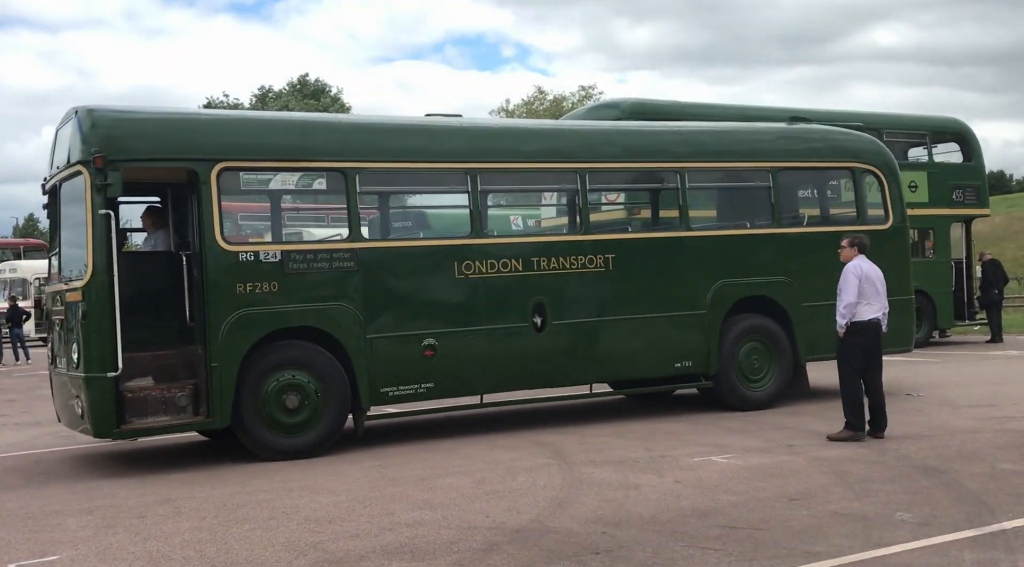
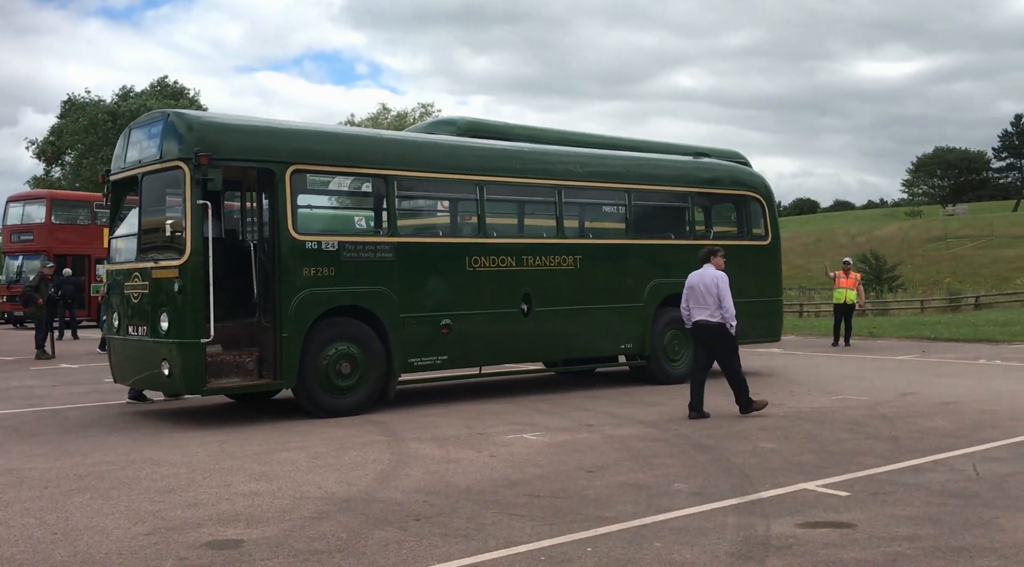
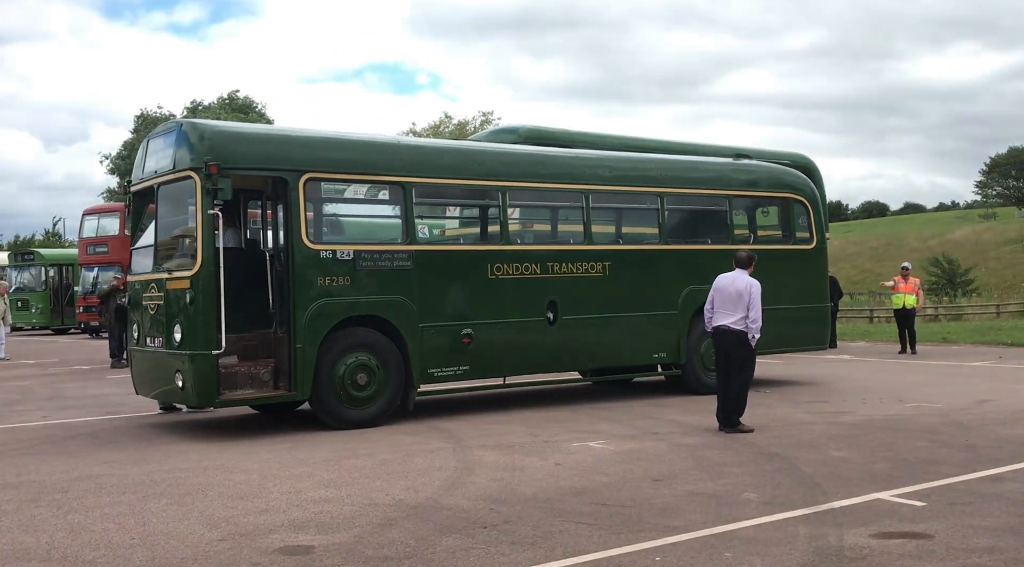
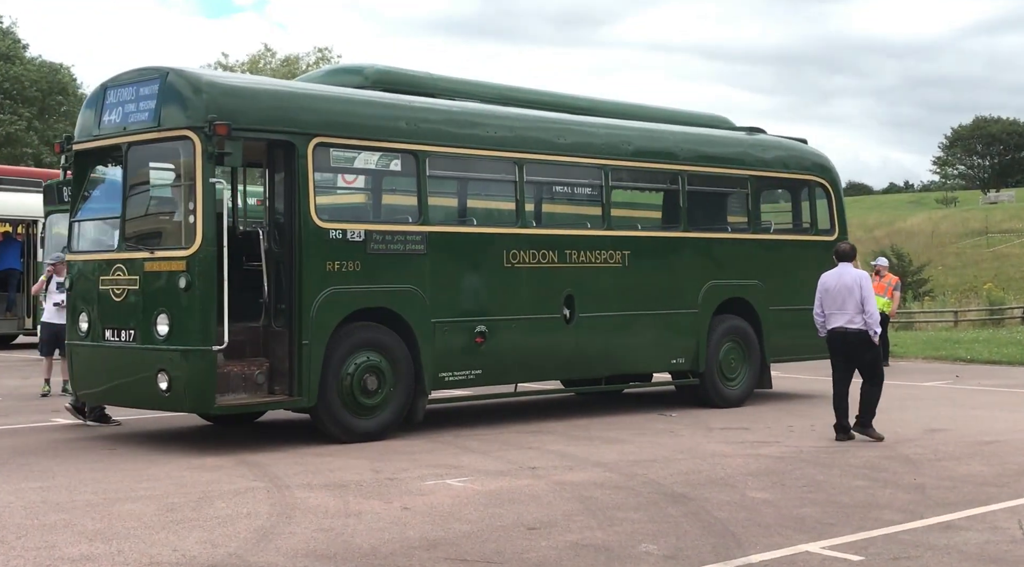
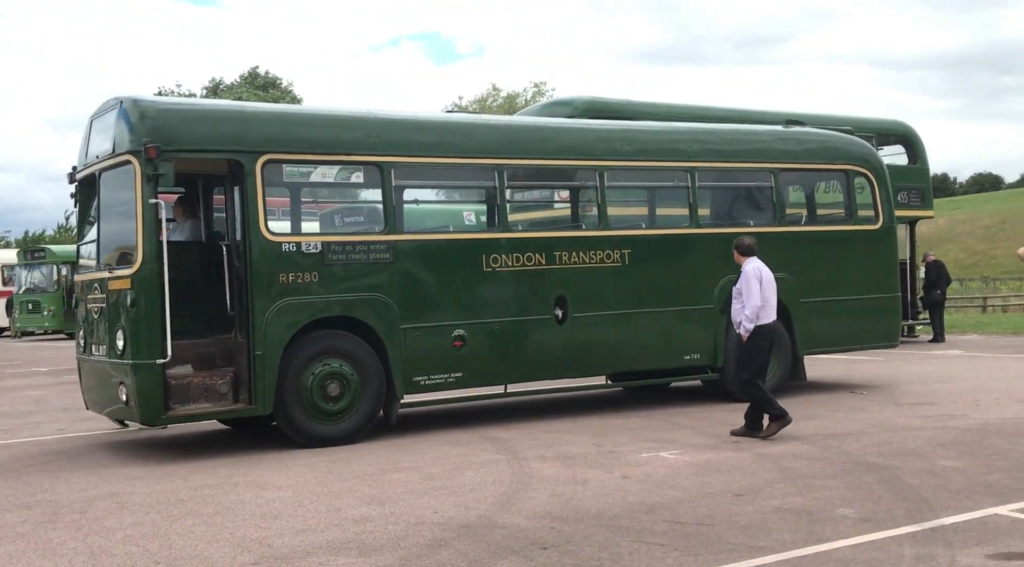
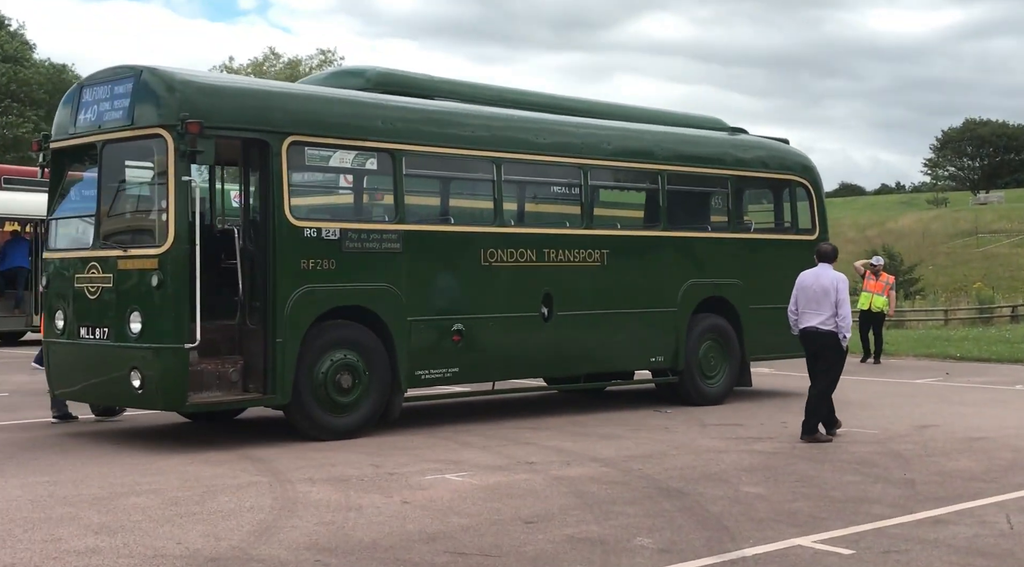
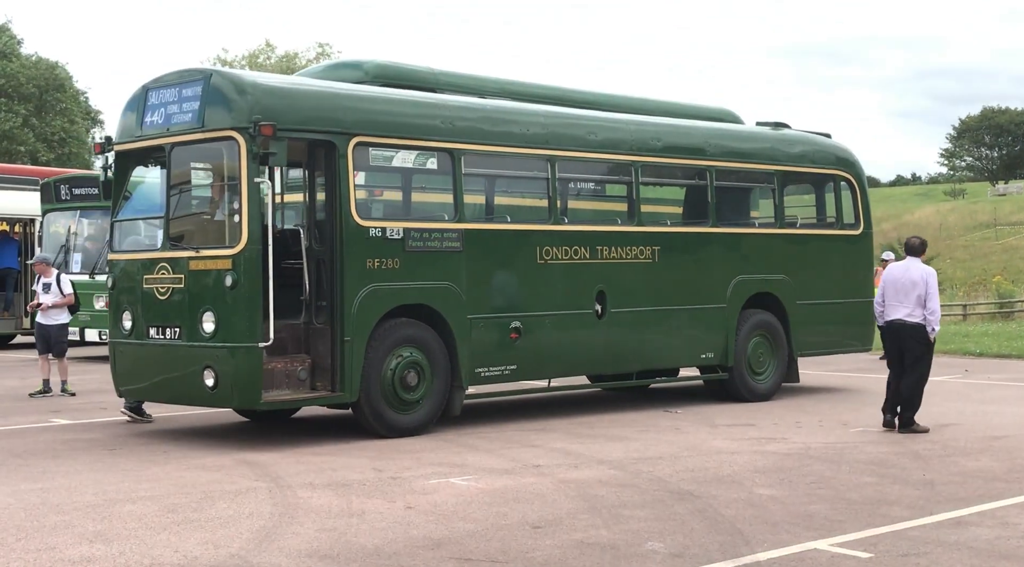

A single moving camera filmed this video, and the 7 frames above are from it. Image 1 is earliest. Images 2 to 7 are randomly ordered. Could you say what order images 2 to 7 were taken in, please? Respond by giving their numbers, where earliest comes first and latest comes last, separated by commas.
5, 3, 2, 6, 4, 7
